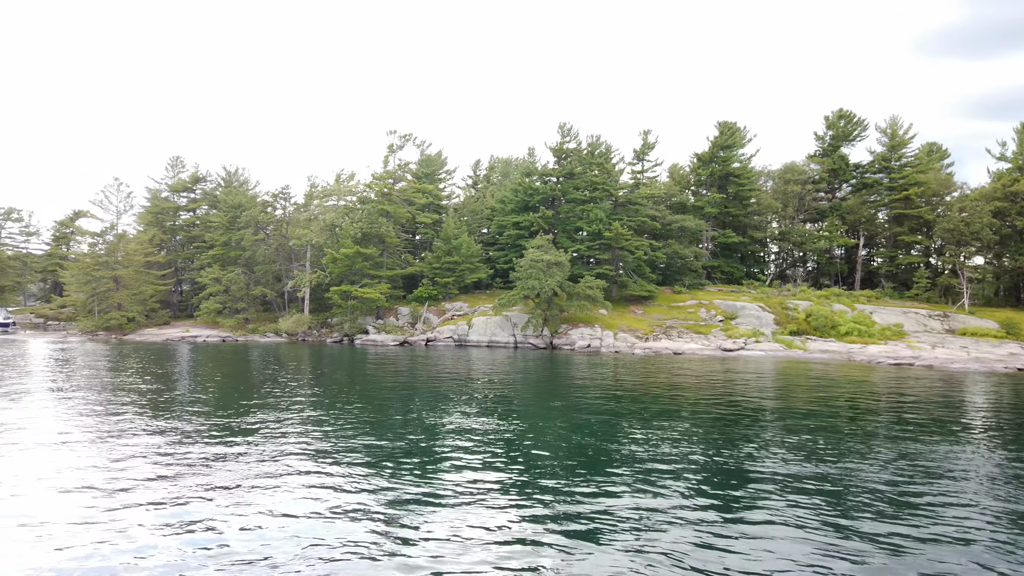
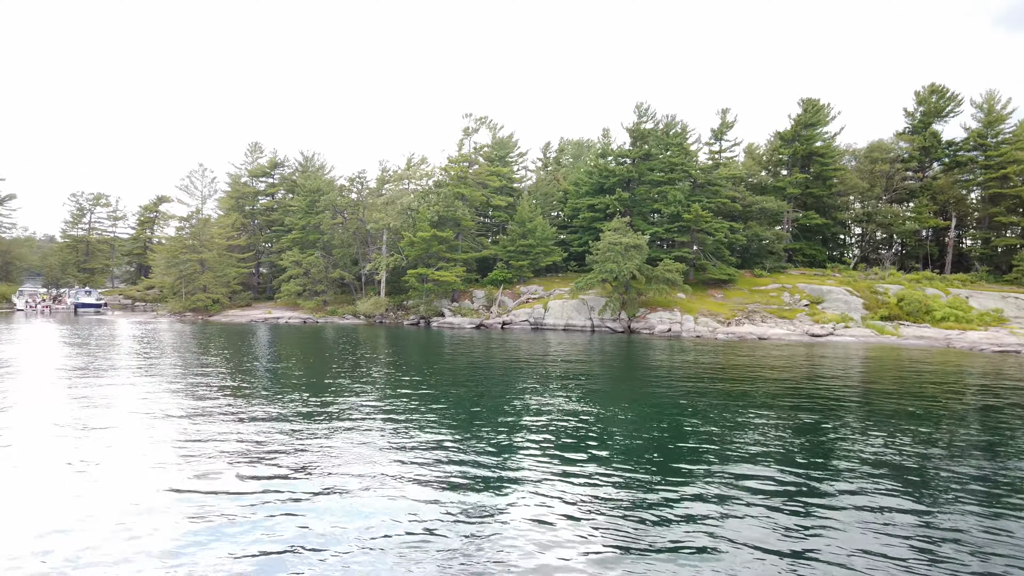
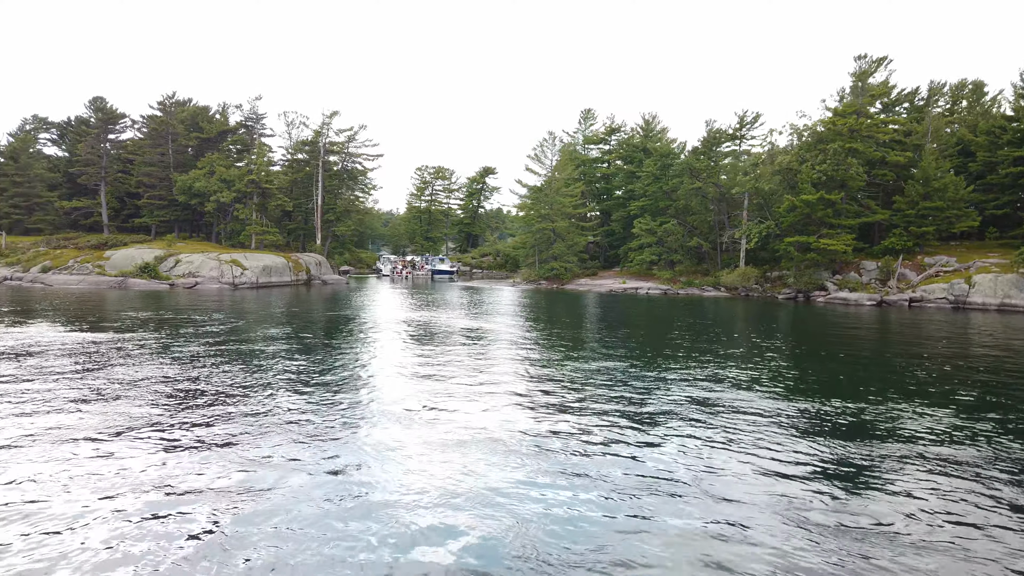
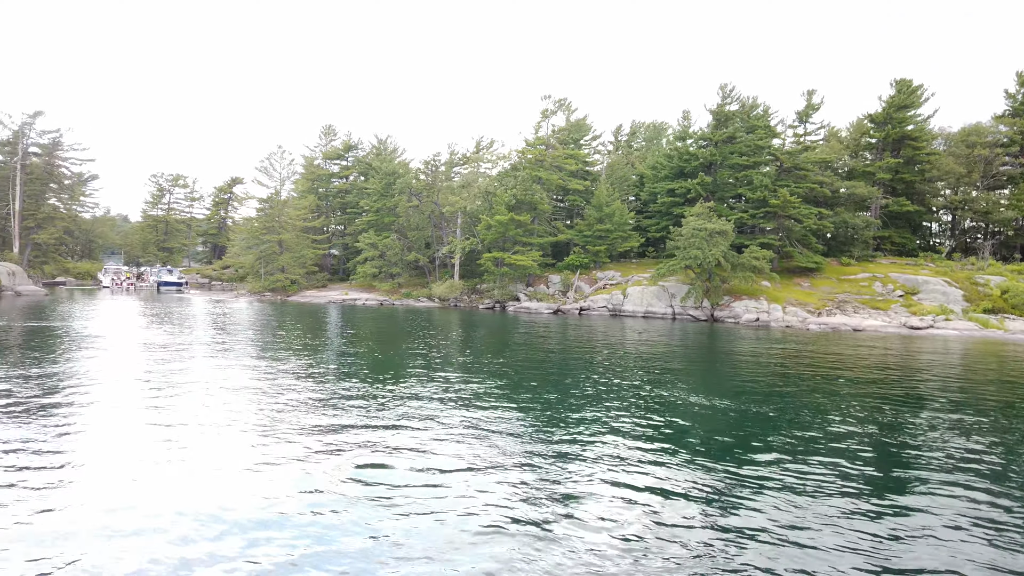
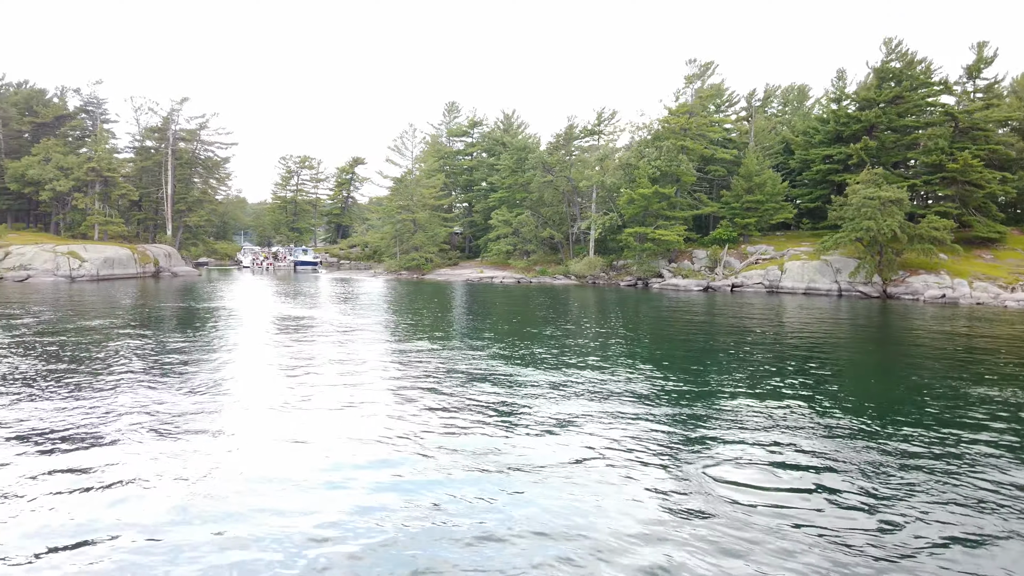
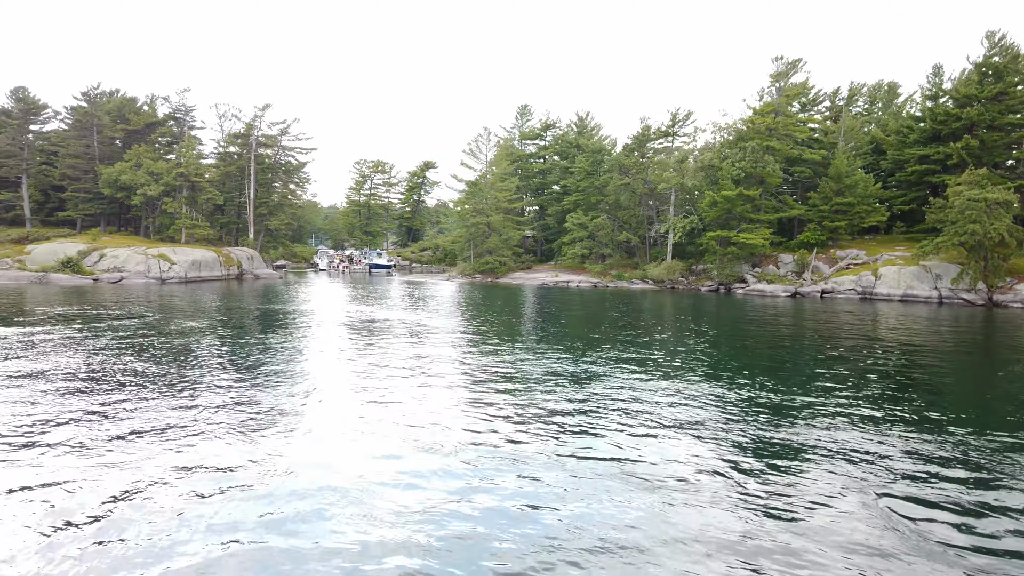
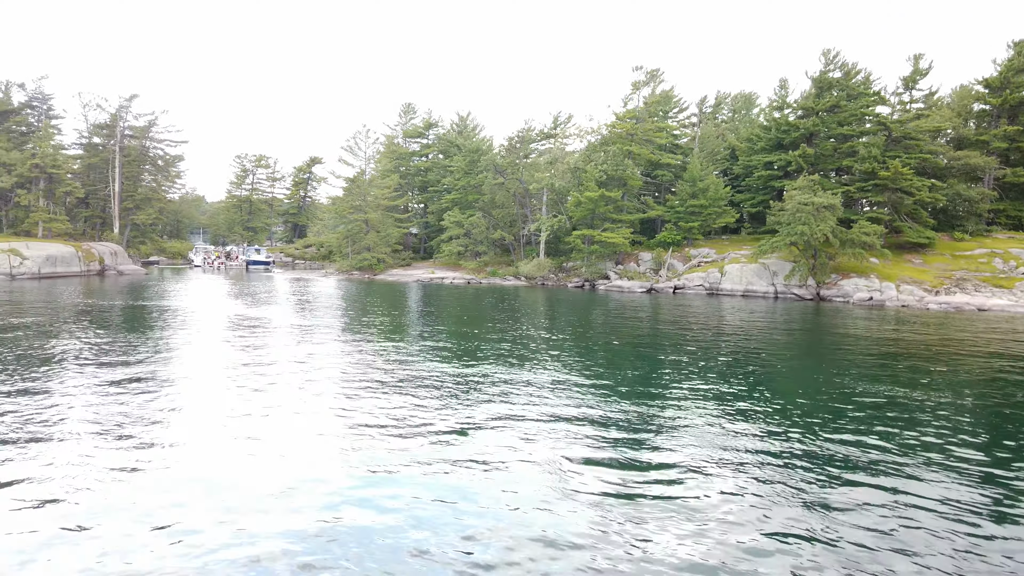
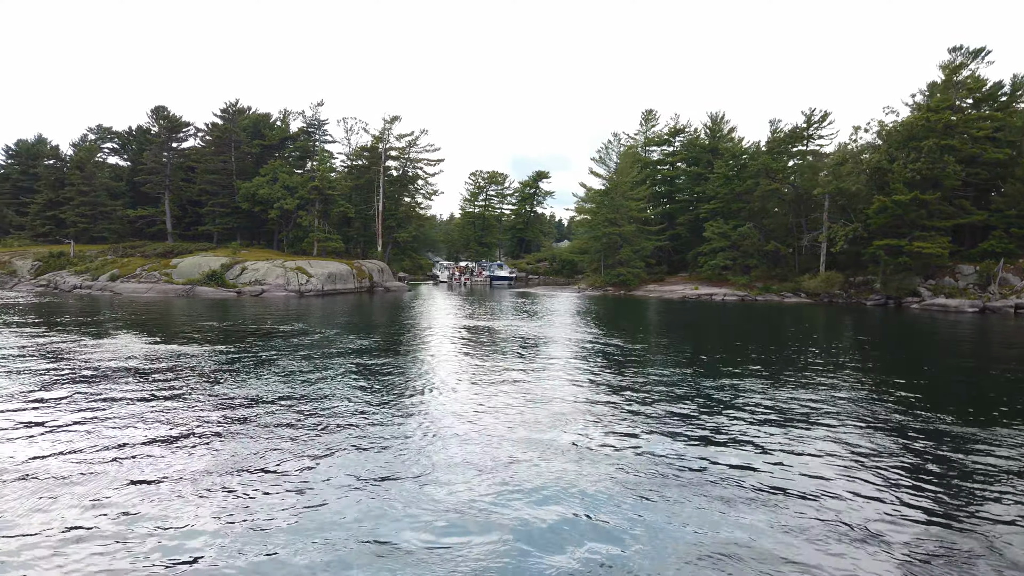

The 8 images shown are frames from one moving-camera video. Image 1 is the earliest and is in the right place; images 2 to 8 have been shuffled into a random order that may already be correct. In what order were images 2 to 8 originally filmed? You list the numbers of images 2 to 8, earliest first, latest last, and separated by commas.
2, 4, 7, 5, 6, 3, 8
